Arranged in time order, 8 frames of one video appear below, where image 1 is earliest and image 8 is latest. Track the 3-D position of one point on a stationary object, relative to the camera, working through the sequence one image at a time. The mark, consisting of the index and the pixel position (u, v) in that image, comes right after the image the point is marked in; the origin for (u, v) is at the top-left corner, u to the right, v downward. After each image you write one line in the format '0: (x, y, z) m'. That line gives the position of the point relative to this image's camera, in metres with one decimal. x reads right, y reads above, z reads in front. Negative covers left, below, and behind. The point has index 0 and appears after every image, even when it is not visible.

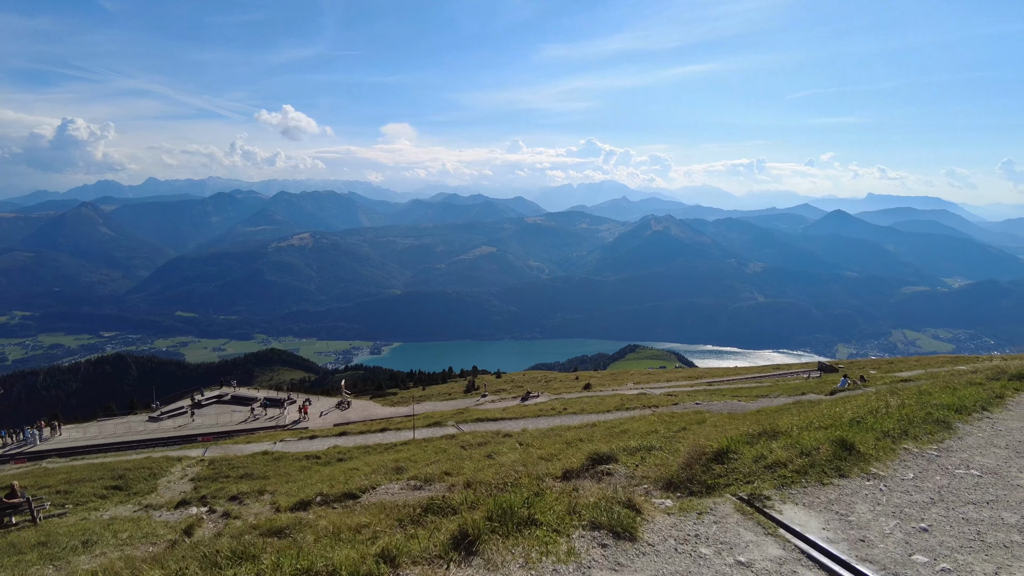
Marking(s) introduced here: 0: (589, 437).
0: (+2.7, -5.8, +17.2) m
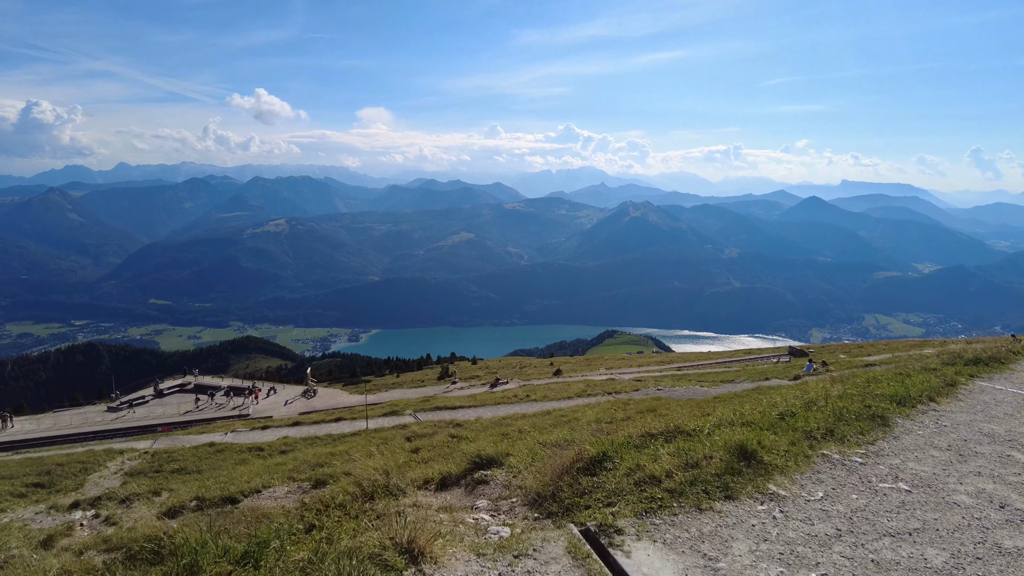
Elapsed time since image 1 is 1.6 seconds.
0: (+0.5, -5.1, +16.1) m
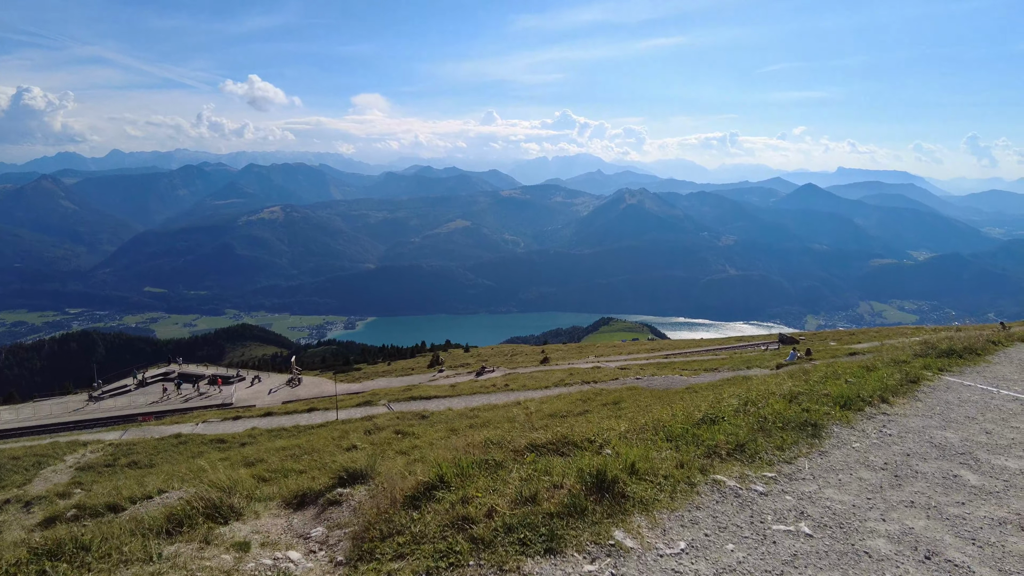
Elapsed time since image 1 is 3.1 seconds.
0: (-1.1, -4.6, +15.2) m
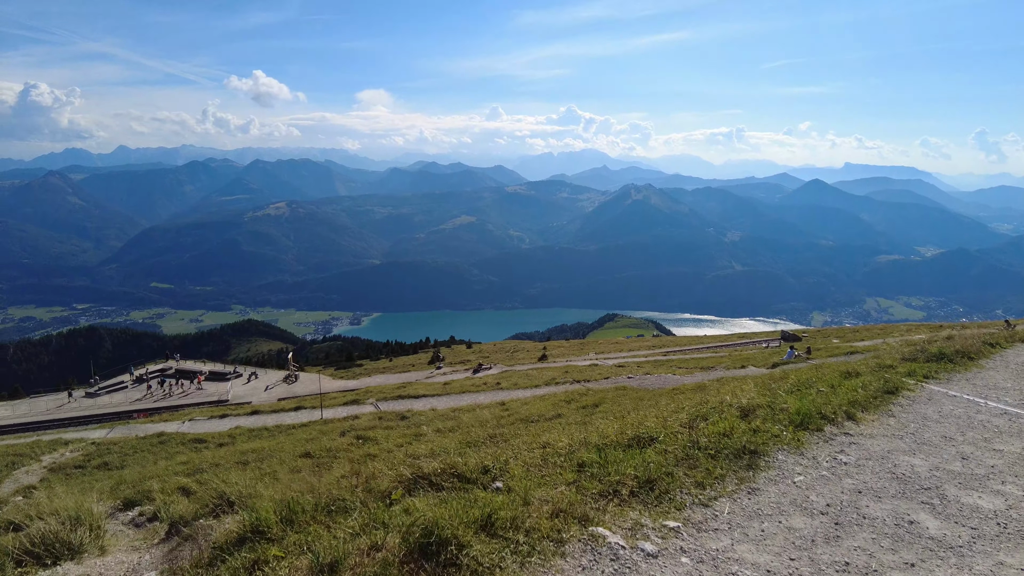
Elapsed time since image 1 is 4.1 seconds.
0: (-2.0, -4.5, +14.5) m
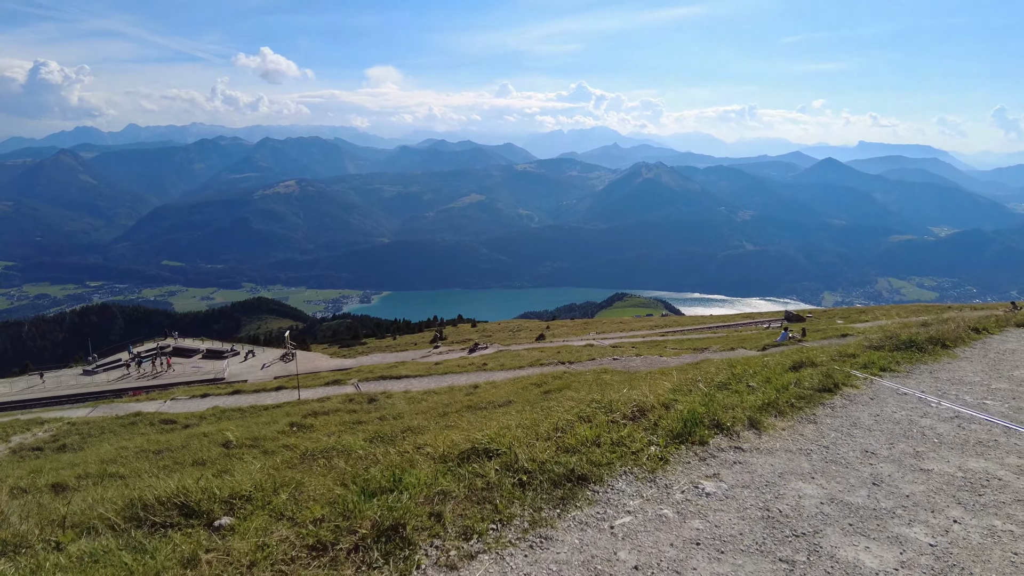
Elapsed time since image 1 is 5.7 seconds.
0: (-3.5, -3.9, +13.7) m
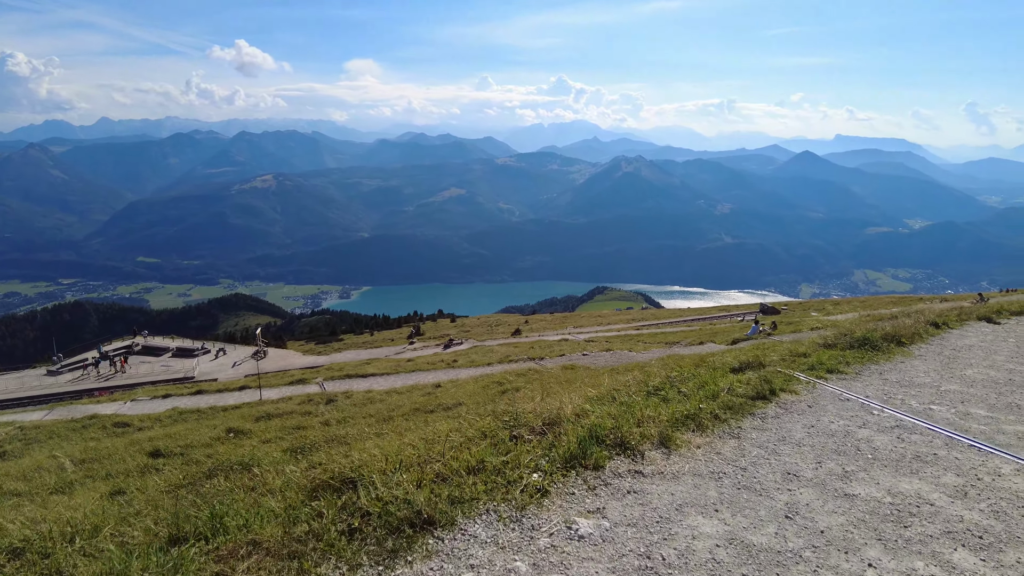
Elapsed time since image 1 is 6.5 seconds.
0: (-4.9, -3.8, +13.0) m
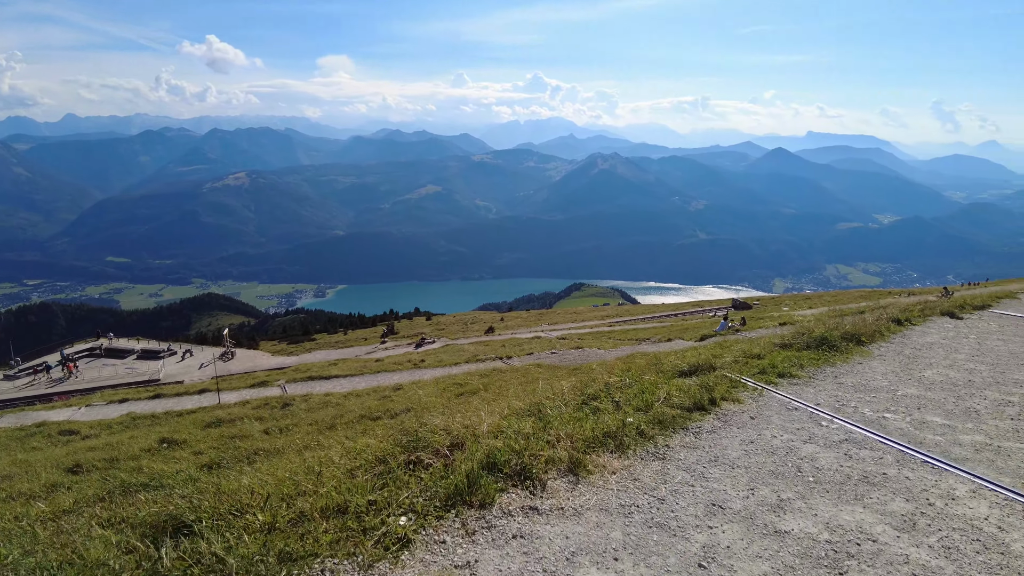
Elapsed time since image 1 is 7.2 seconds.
0: (-6.1, -3.8, +12.2) m
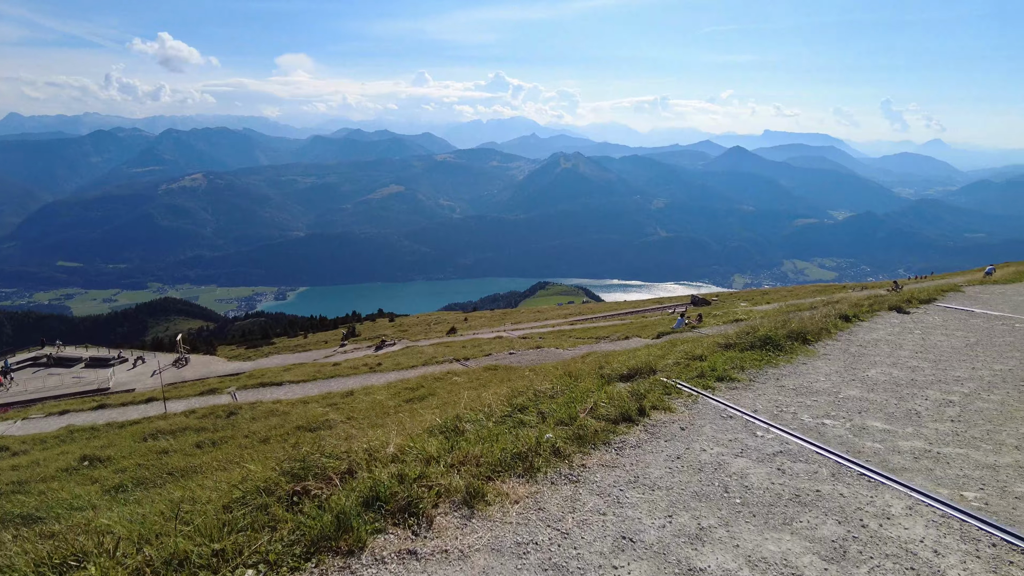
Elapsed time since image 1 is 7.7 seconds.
0: (-7.4, -3.9, +11.2) m
